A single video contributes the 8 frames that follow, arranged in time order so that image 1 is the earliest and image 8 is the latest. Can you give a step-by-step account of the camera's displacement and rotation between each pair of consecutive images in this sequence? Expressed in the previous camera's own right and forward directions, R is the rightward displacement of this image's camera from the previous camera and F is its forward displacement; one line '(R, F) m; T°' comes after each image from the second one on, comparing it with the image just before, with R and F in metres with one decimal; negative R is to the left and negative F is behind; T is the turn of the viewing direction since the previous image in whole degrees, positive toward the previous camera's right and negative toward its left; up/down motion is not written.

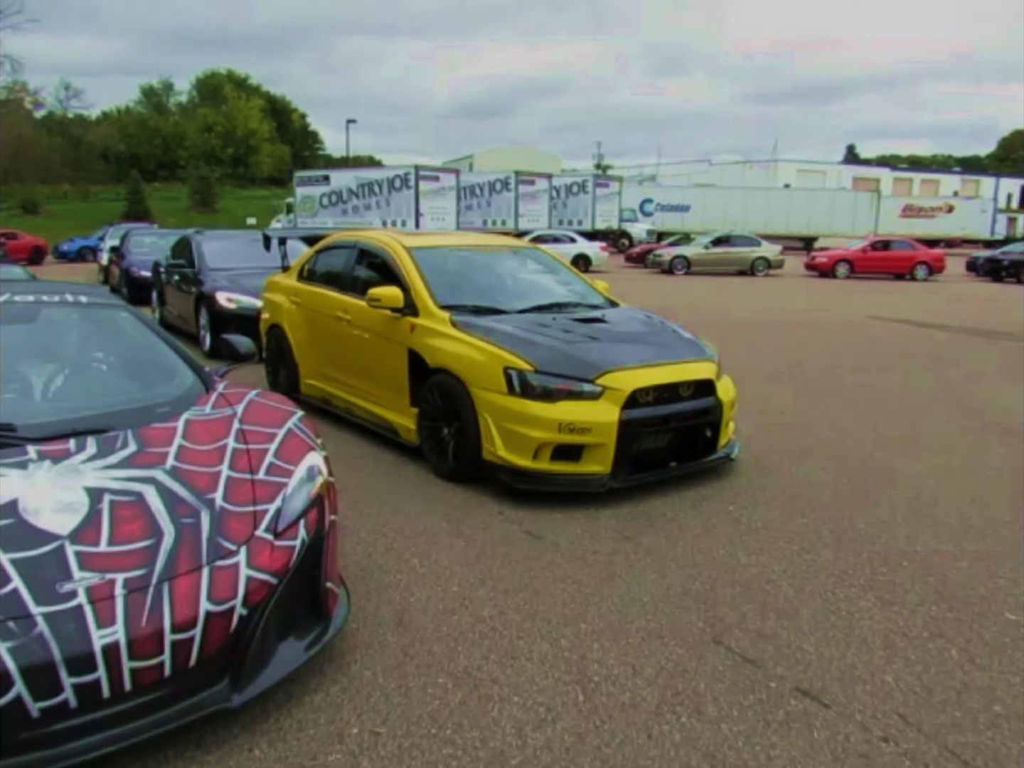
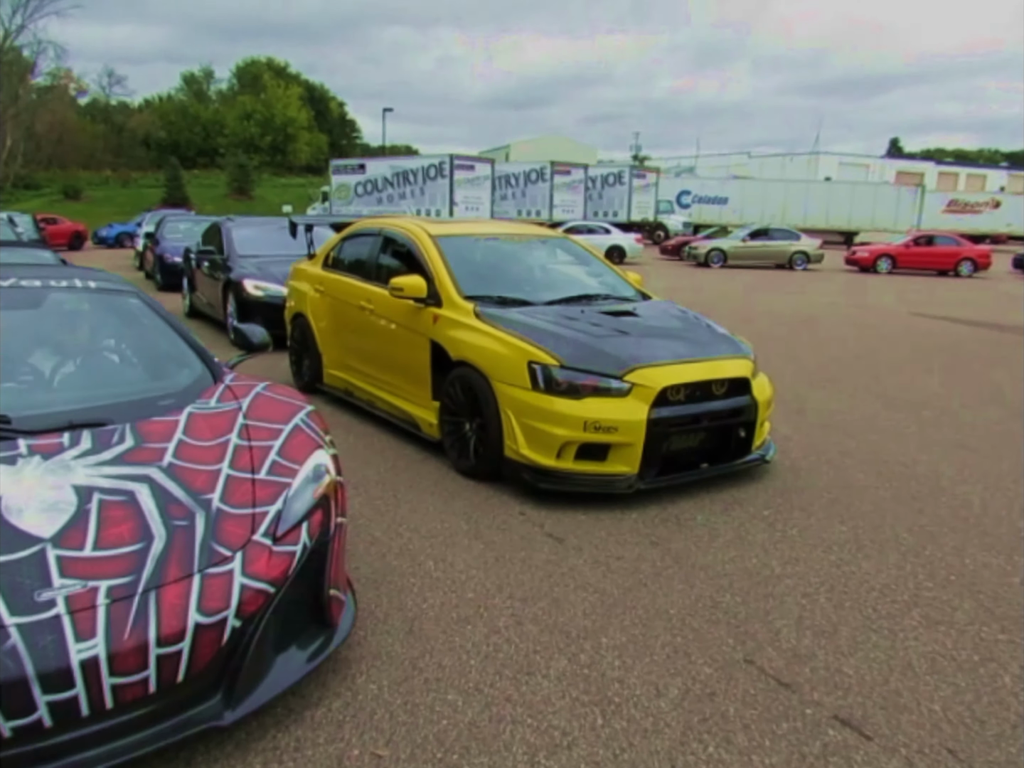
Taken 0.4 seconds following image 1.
(0.0, +0.2) m; -2°
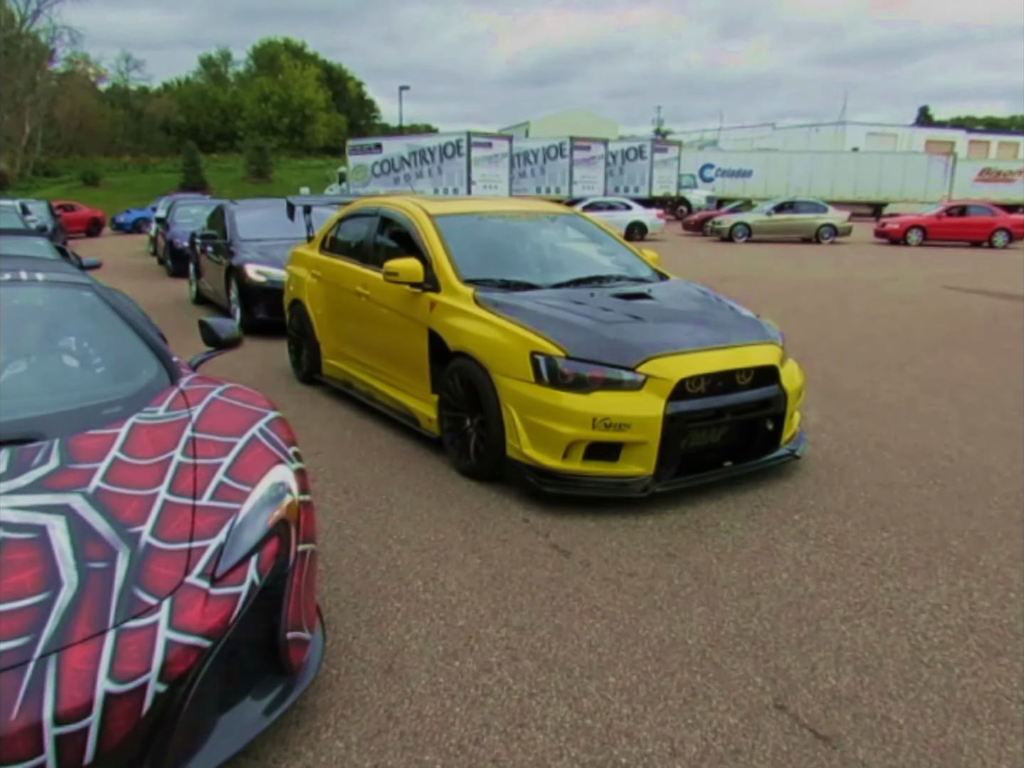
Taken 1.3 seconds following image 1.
(+0.1, +0.4) m; -2°
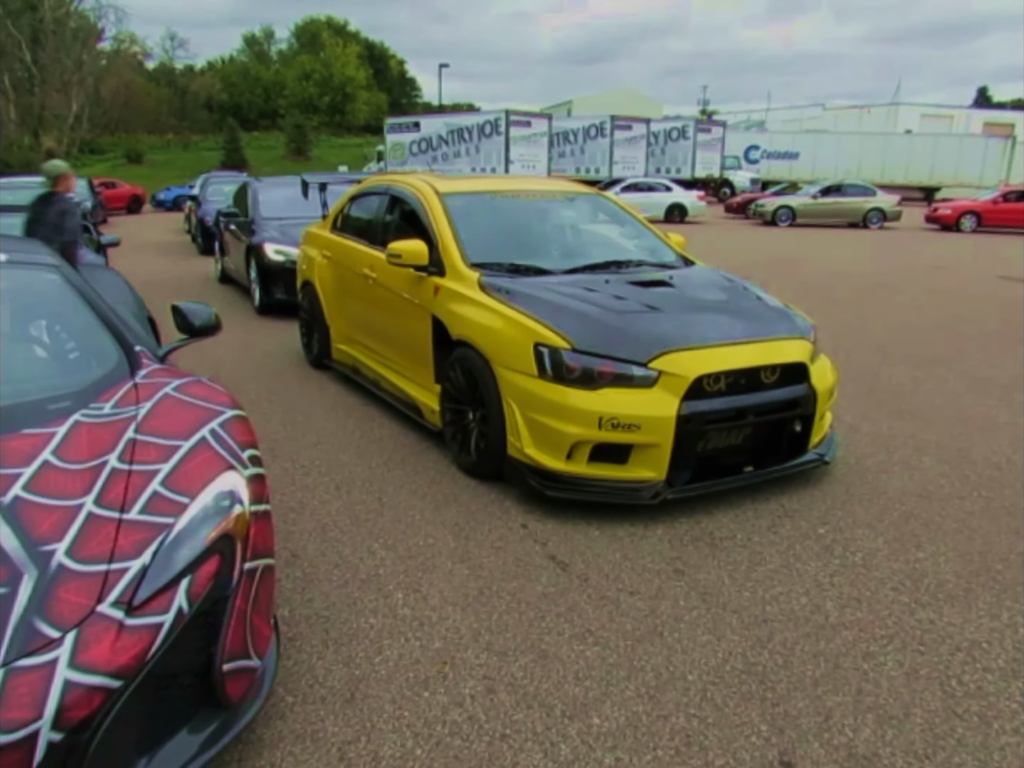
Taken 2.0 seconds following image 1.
(+0.2, +0.3) m; -3°
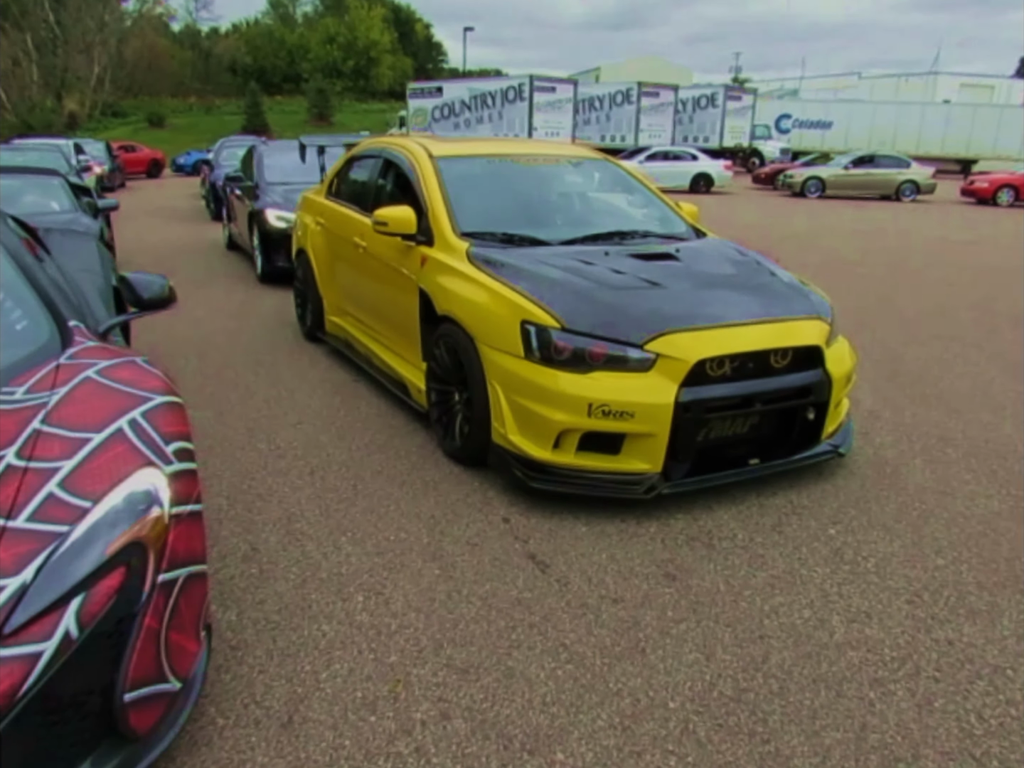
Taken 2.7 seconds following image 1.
(+0.2, +0.3) m; -2°
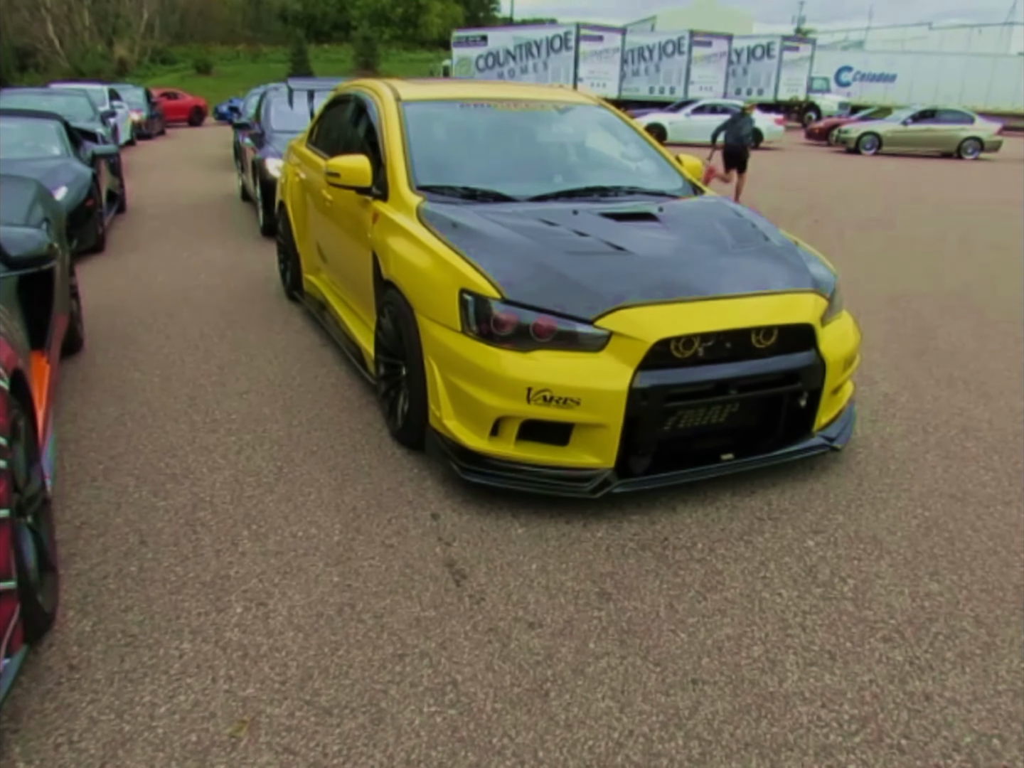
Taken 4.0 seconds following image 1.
(+0.4, +0.5) m; -3°
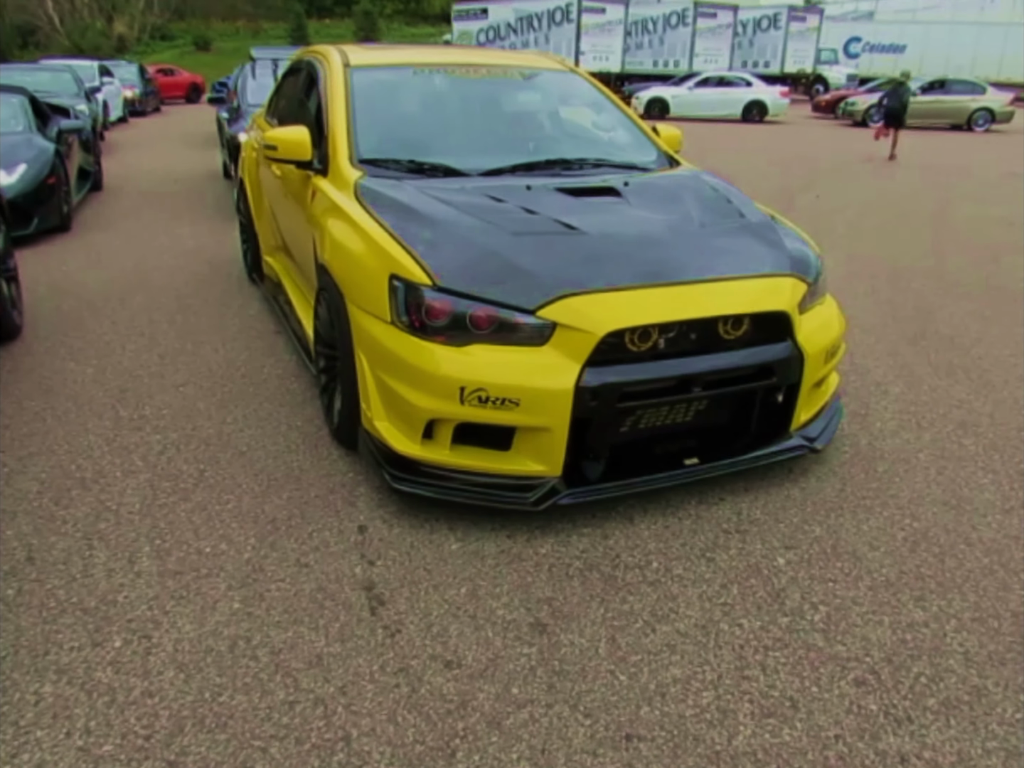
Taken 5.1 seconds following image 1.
(+0.2, +0.3) m; -1°
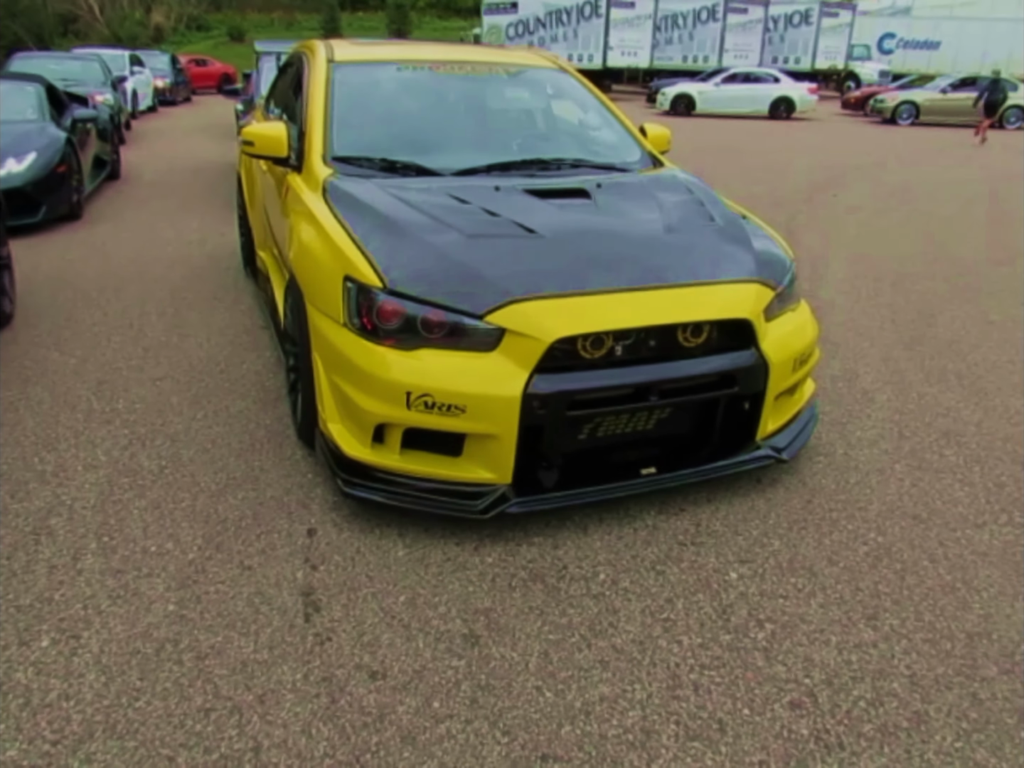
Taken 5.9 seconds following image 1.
(+0.2, 0.0) m; -2°
